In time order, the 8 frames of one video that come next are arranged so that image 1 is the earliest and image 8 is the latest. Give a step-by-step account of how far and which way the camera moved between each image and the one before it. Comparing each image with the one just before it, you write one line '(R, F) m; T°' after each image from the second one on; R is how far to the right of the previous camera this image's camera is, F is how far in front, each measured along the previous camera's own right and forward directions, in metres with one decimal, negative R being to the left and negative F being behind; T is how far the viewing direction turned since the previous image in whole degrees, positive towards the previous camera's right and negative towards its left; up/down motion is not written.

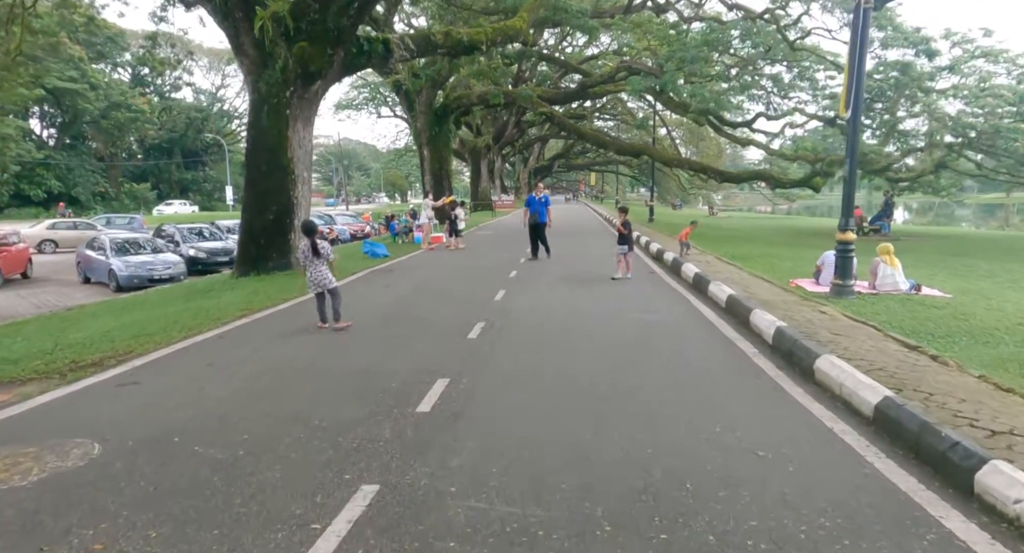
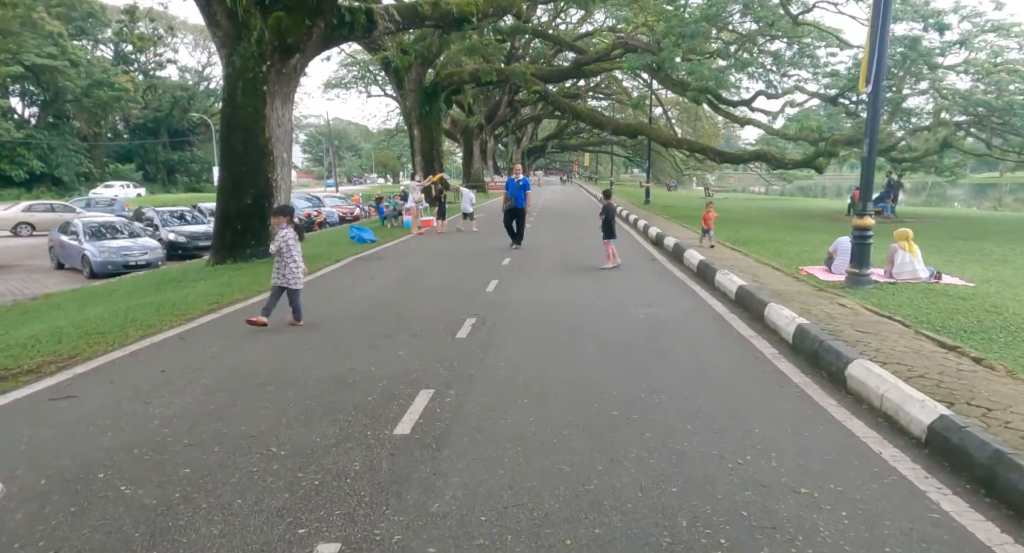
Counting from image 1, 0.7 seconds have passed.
(0.0, +0.8) m; +1°
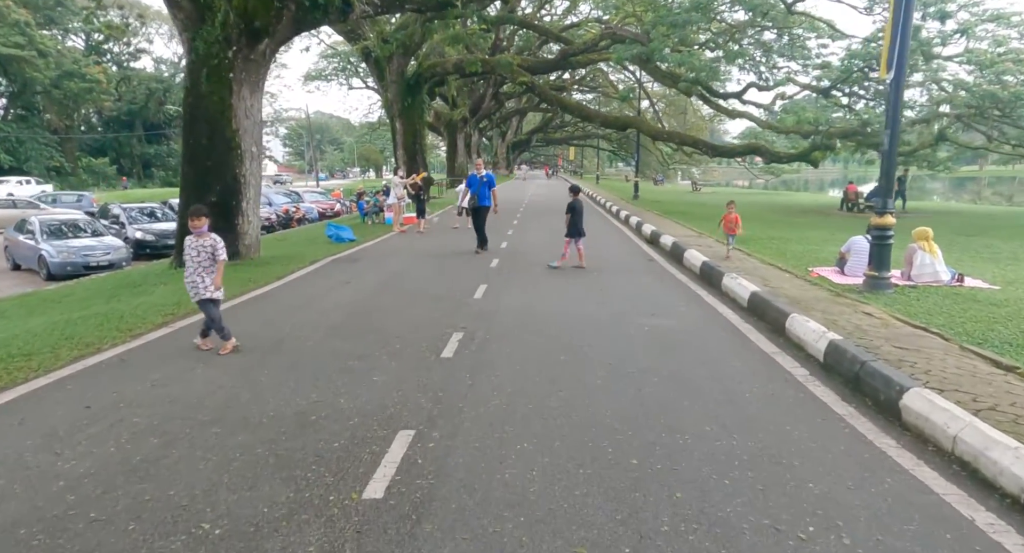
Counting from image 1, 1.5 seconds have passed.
(-0.1, +1.0) m; +1°
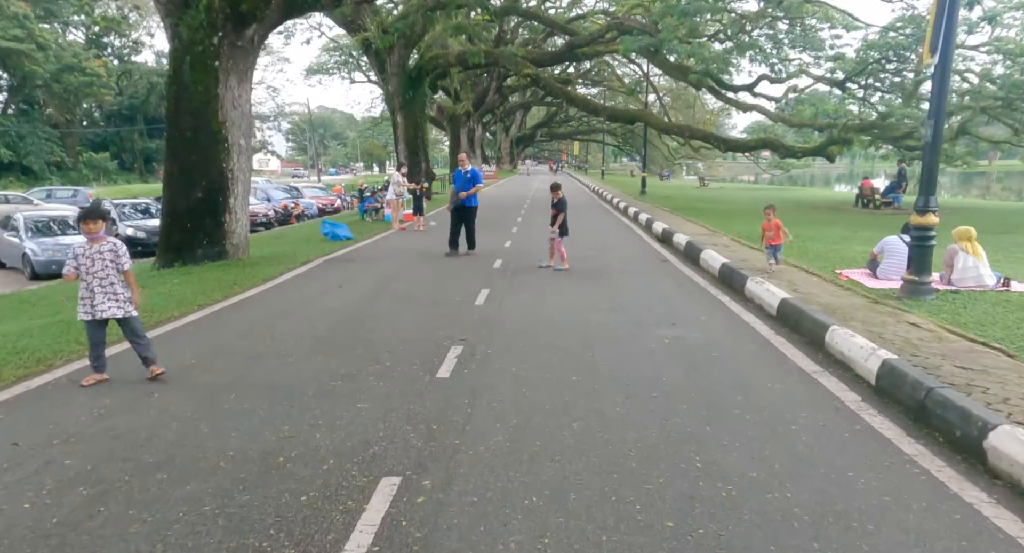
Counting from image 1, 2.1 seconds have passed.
(0.0, +0.8) m; 0°
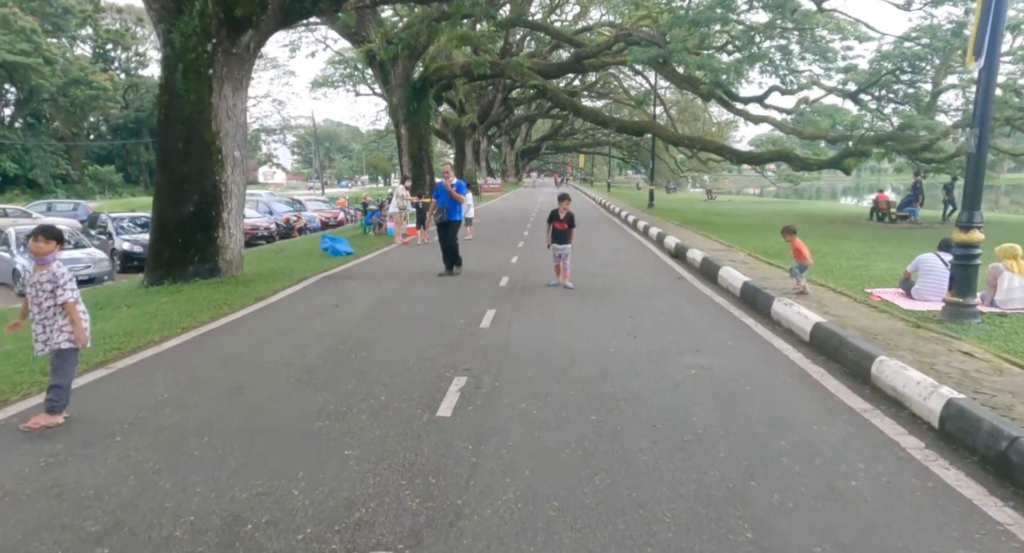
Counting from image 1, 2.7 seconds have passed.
(0.0, +0.7) m; 0°
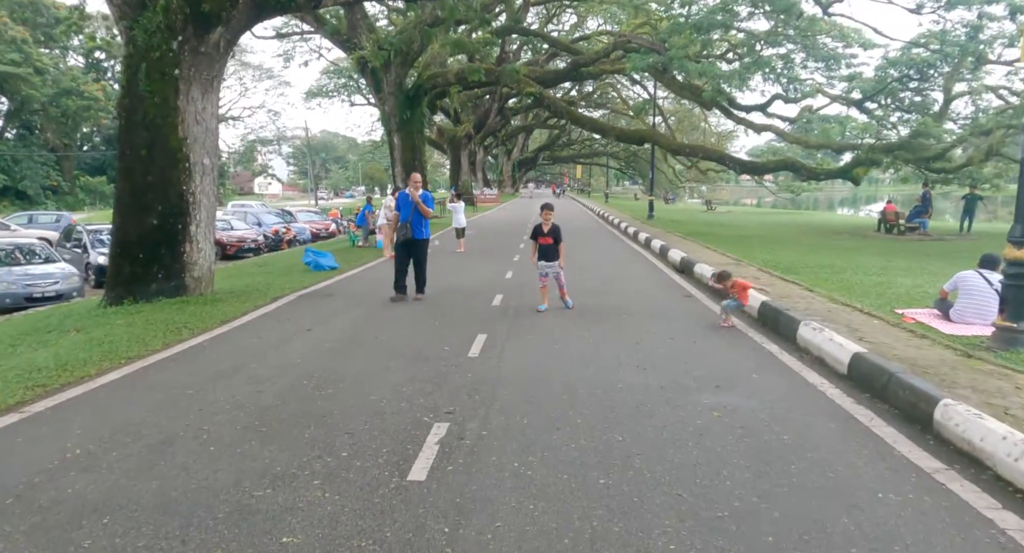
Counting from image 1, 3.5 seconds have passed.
(+0.1, +1.0) m; 0°
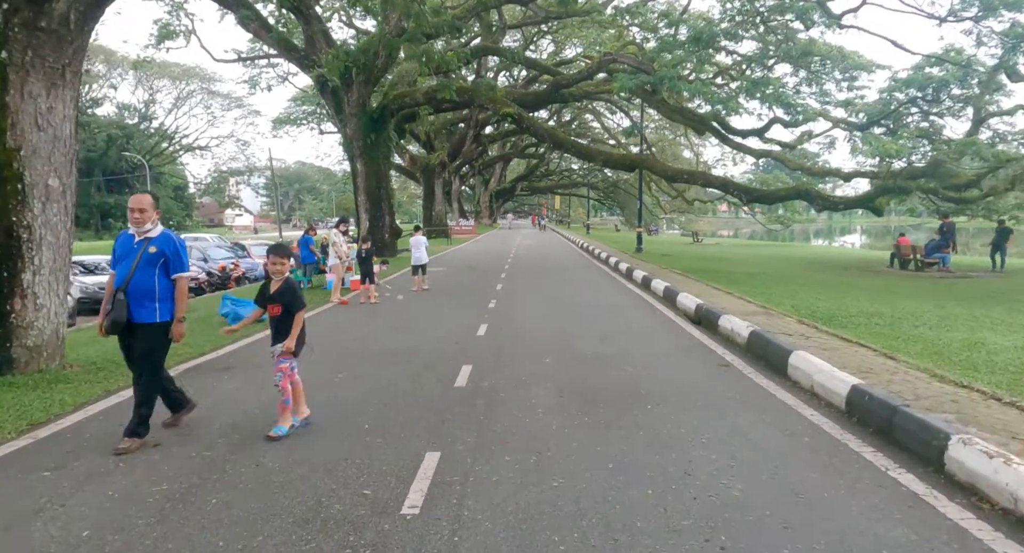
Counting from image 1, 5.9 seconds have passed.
(+0.1, +3.1) m; +2°
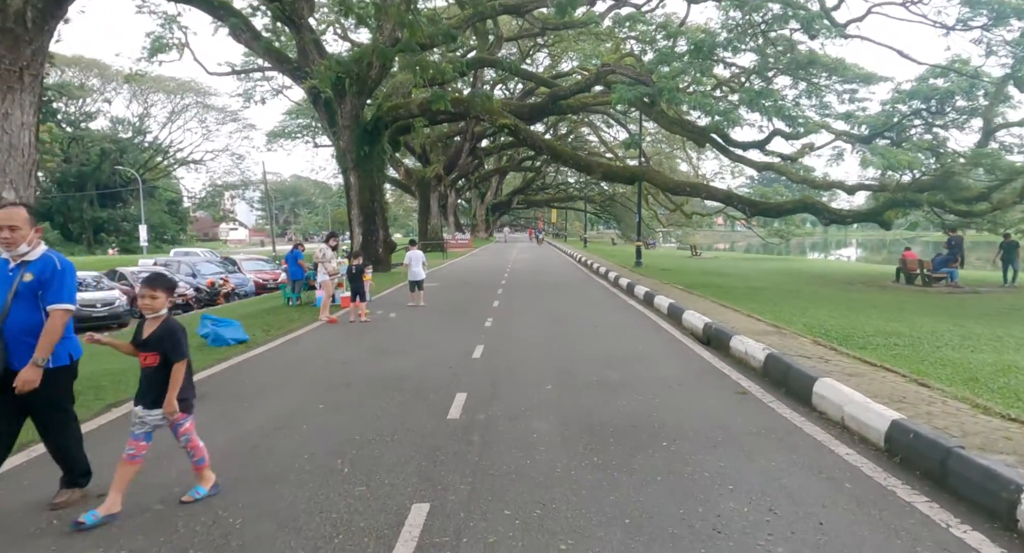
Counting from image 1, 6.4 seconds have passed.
(0.0, +0.7) m; 0°
